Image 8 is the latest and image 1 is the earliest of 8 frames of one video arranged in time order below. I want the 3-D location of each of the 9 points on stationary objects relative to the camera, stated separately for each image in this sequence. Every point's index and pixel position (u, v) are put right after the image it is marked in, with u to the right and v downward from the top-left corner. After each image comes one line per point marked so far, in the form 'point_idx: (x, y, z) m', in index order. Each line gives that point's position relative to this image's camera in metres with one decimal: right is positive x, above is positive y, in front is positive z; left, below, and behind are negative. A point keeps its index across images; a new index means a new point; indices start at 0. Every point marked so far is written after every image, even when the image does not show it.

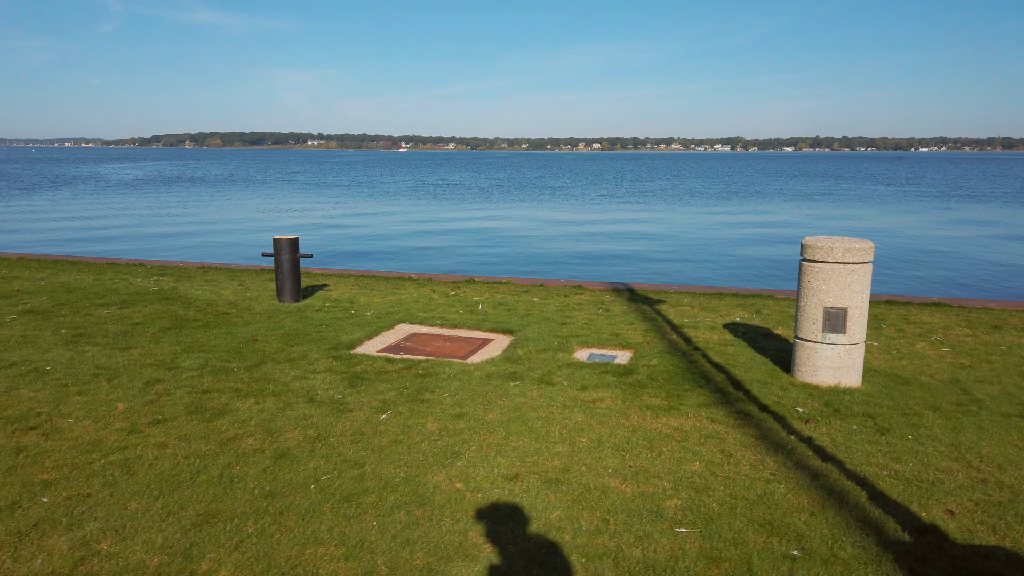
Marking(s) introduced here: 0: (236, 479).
0: (-1.5, -1.0, +4.0) m
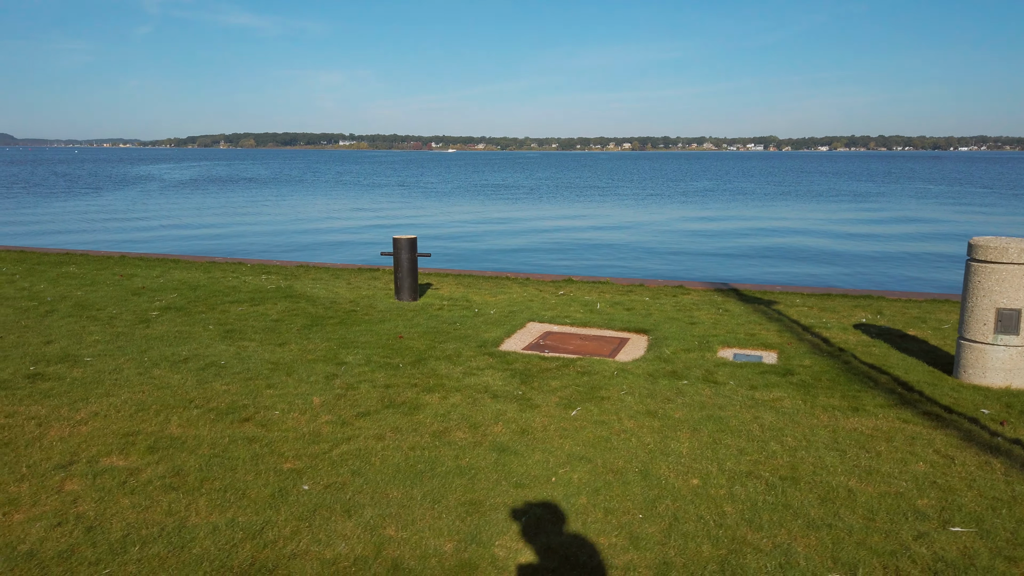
0: (-0.2, -1.0, +4.1) m
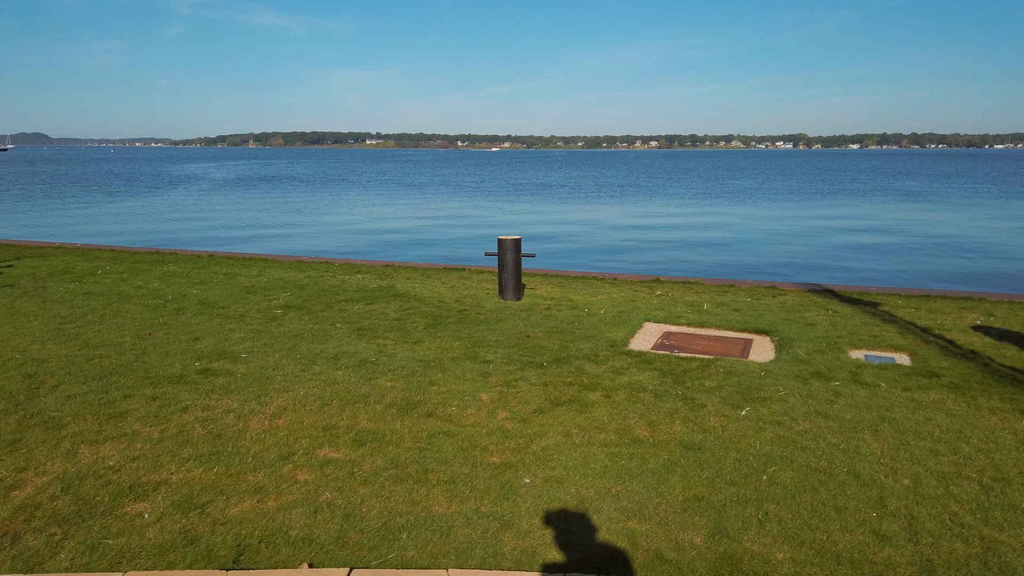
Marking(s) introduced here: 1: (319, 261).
0: (+0.9, -1.0, +4.2) m
1: (-3.7, +0.5, +14.4) m
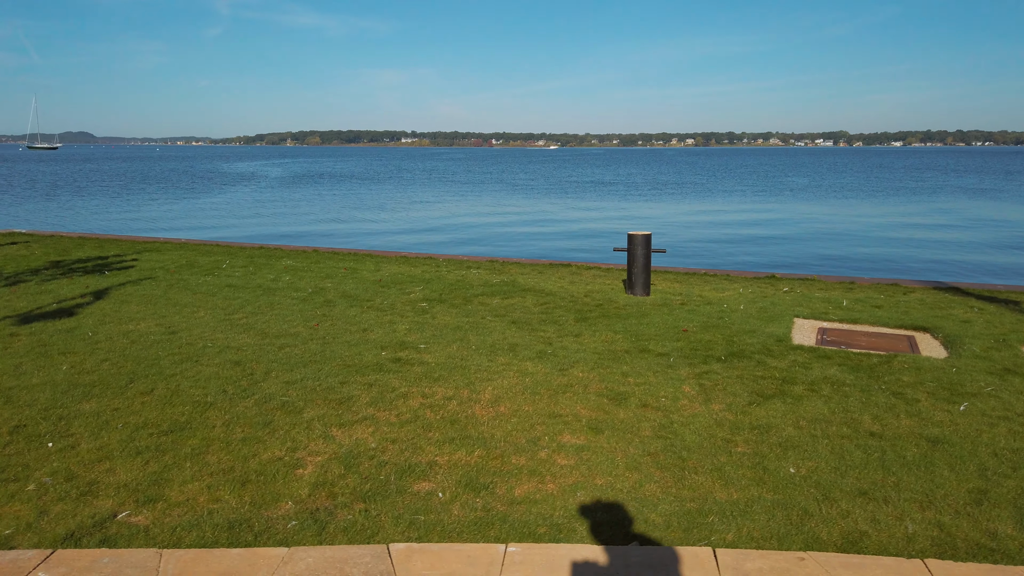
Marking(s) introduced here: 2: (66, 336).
0: (+2.4, -1.0, +4.2) m
1: (-1.7, +0.6, +14.7) m
2: (-4.4, -0.5, +7.4) m
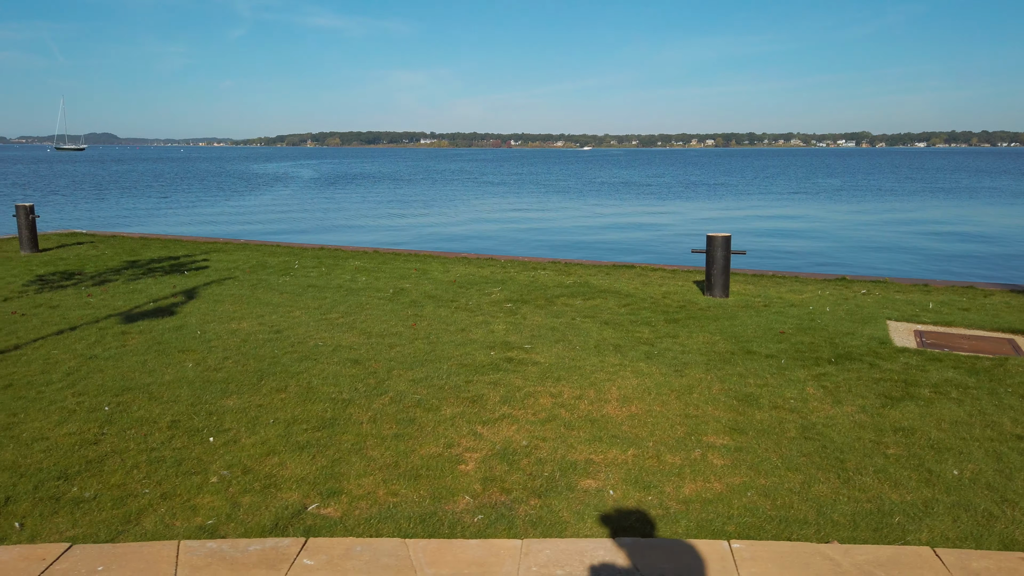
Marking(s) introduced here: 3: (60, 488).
0: (+3.3, -1.0, +4.2) m
1: (-0.5, +0.6, +14.8) m
2: (-3.4, -0.5, +7.6) m
3: (-2.4, -1.0, +3.9) m
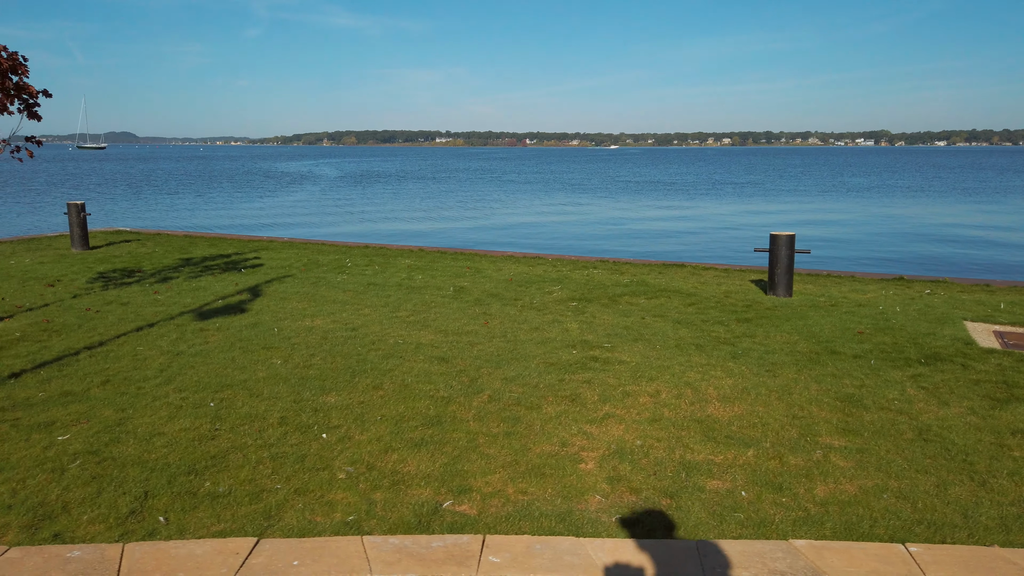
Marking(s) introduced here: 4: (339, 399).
0: (+4.0, -1.0, +4.1) m
1: (+0.5, +0.6, +14.8) m
2: (-2.6, -0.4, +7.6) m
3: (-1.7, -1.0, +3.9) m
4: (-1.2, -0.8, +5.4) m
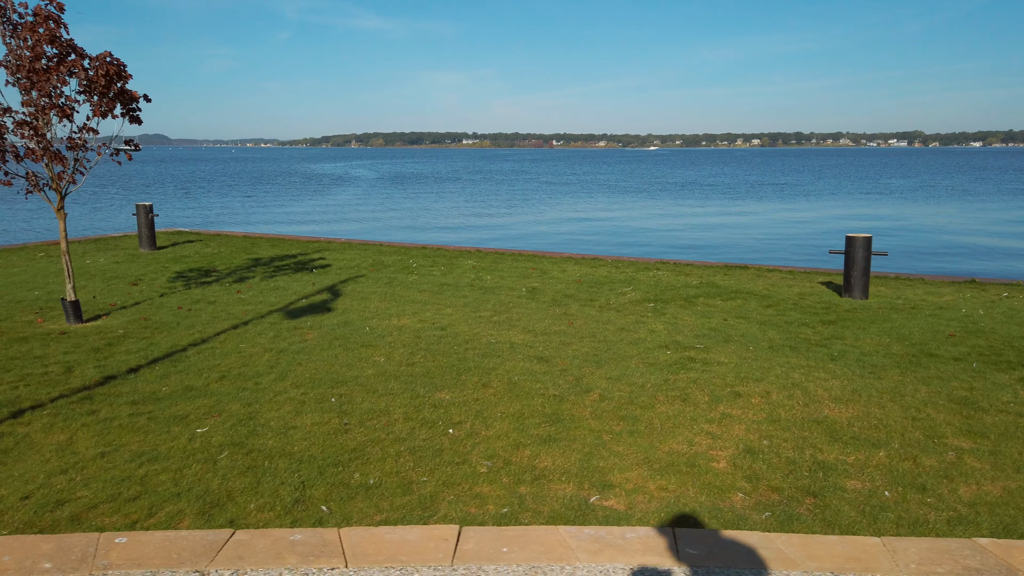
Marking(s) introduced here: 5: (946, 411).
0: (+4.7, -1.0, +4.0) m
1: (+1.7, +0.6, +14.8) m
2: (-1.7, -0.4, +7.8) m
3: (-0.9, -1.0, +4.1) m
4: (-0.4, -0.8, +5.5) m
5: (+3.0, -0.8, +5.1) m
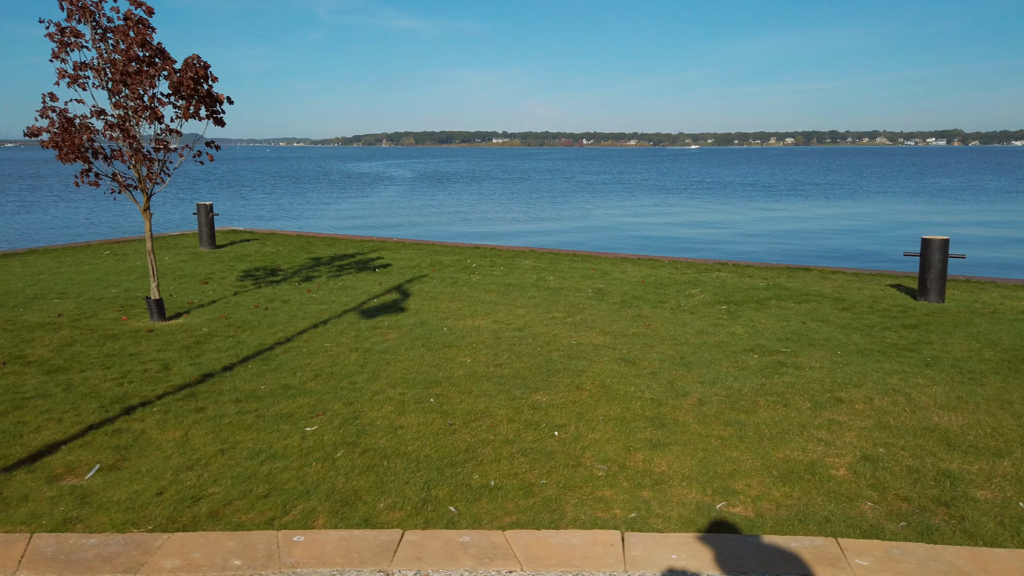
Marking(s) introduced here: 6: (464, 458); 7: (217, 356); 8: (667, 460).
0: (+5.4, -1.1, +3.8) m
1: (+2.8, +0.6, +14.8) m
2: (-0.9, -0.4, +7.9) m
3: (-0.3, -1.0, +4.1) m
4: (+0.3, -0.8, +5.5) m
5: (+3.7, -0.9, +5.0) m
6: (-0.3, -1.0, +4.4) m
7: (-2.8, -0.6, +6.9) m
8: (+0.9, -1.0, +4.4) m
